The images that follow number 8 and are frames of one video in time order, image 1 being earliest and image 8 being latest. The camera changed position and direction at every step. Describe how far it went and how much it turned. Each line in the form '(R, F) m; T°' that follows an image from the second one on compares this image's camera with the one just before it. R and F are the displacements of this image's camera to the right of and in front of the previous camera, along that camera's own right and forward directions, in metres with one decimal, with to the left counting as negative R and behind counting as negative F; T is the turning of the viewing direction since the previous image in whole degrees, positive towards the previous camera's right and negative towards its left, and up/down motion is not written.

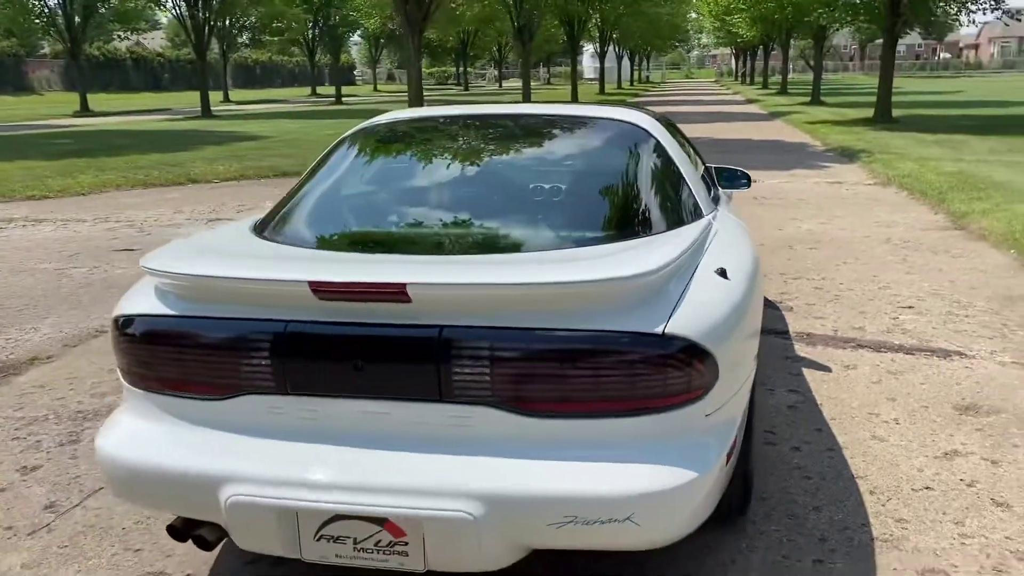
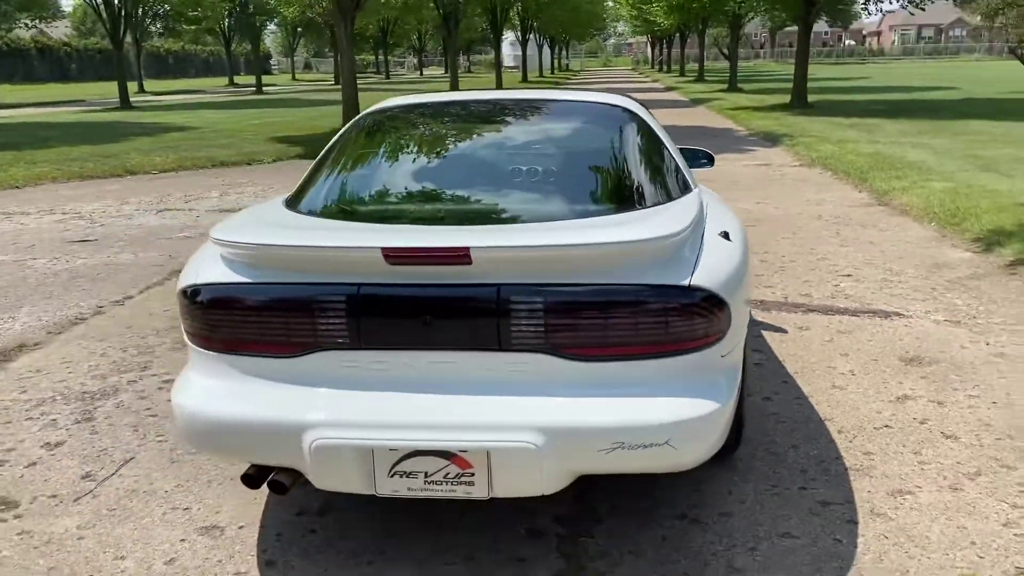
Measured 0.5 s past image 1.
(-0.3, -0.3) m; +5°
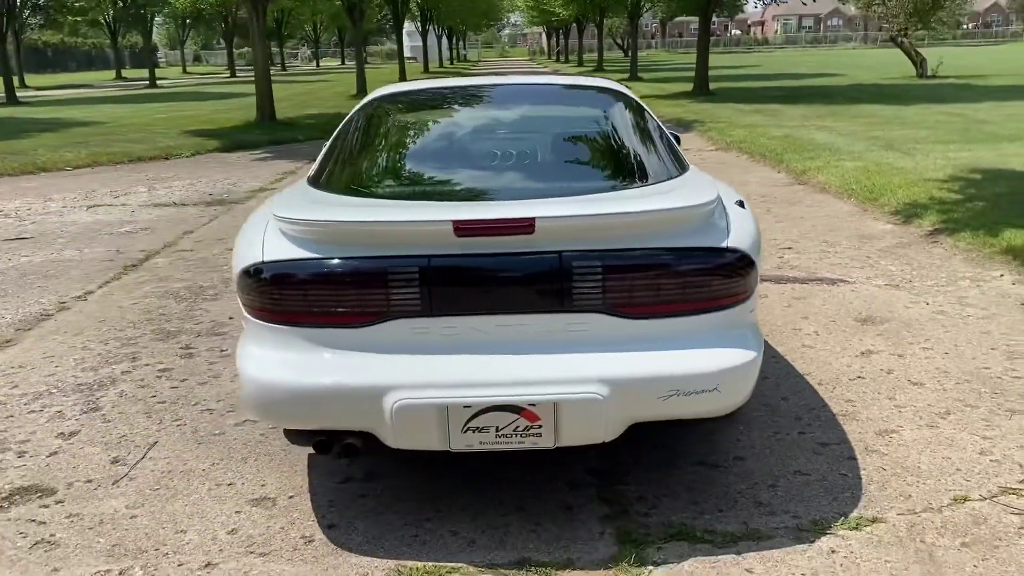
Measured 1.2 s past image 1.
(-0.5, -0.2) m; +6°
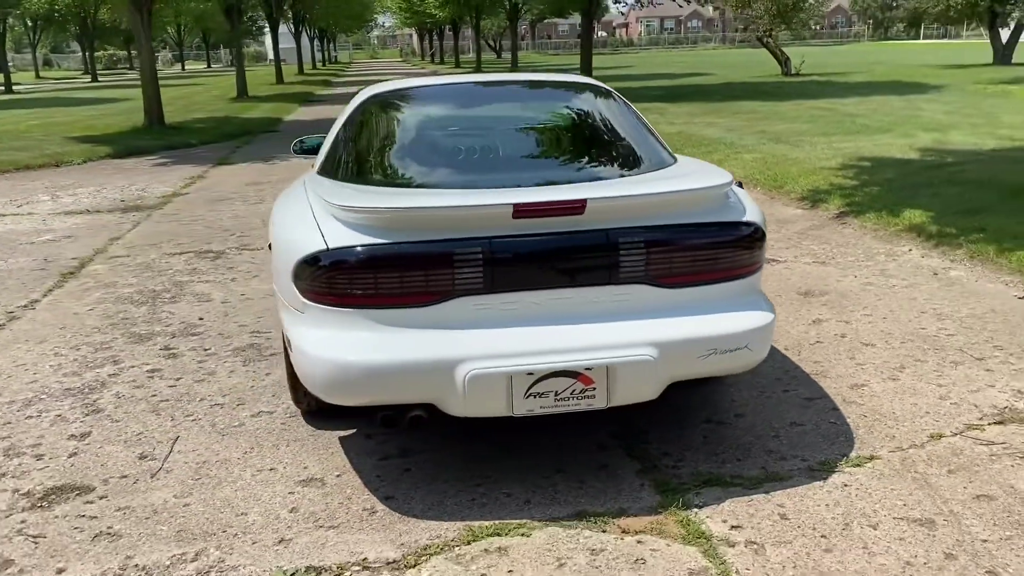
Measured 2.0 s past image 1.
(-0.6, -0.2) m; +8°
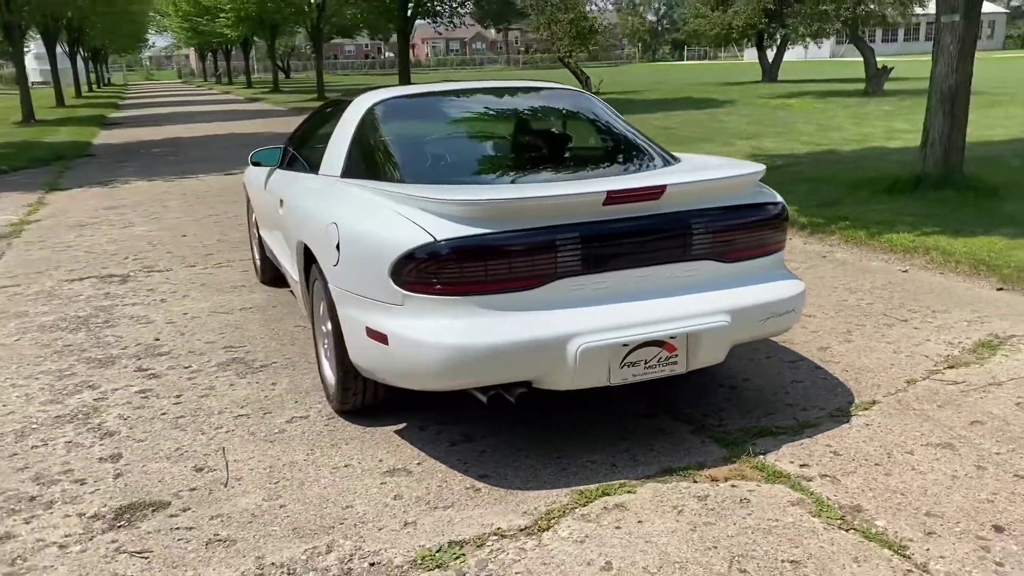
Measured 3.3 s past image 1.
(-1.0, -0.1) m; +13°
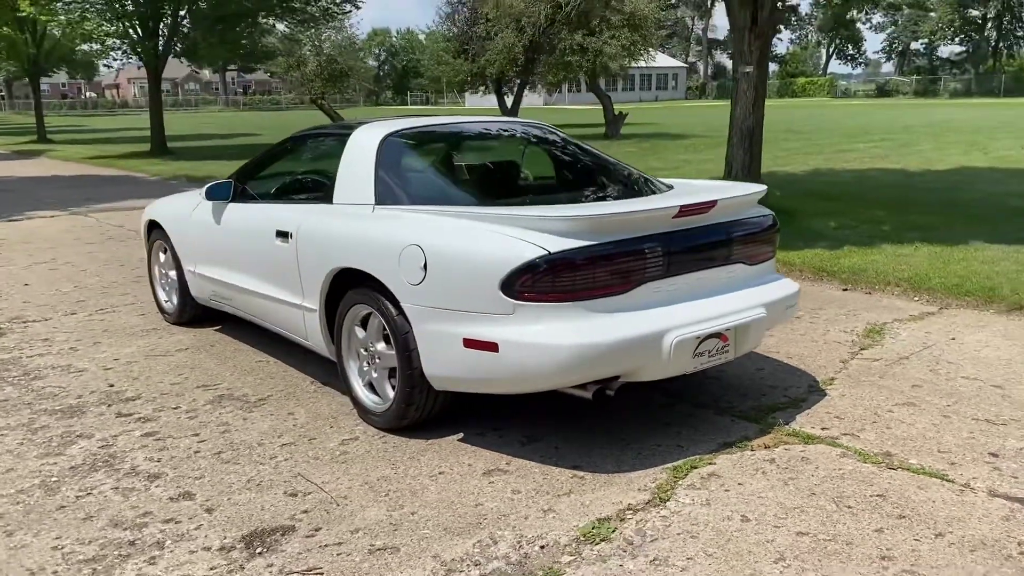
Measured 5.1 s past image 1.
(-1.4, -0.1) m; +17°
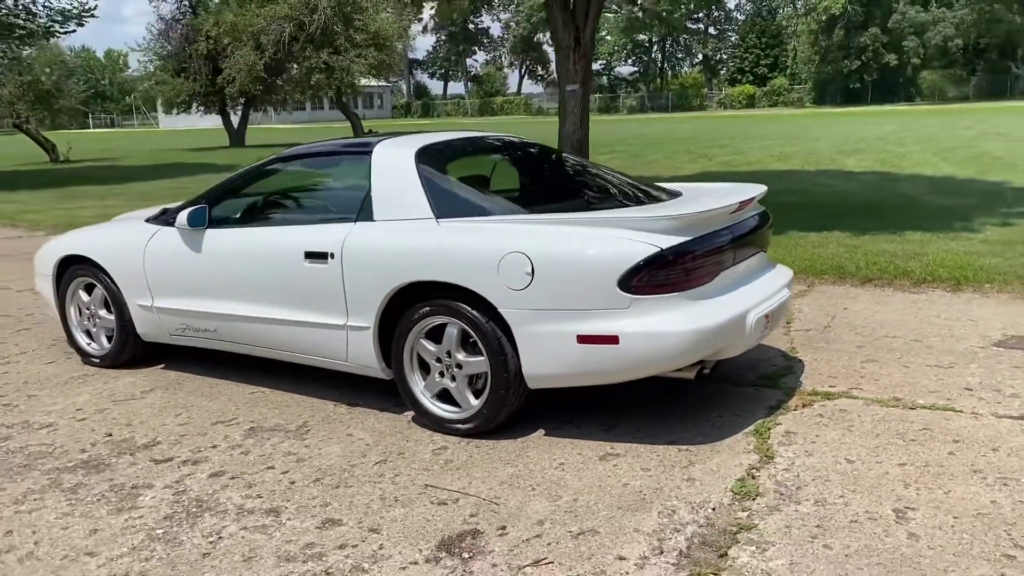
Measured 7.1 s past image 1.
(-1.6, 0.0) m; +18°
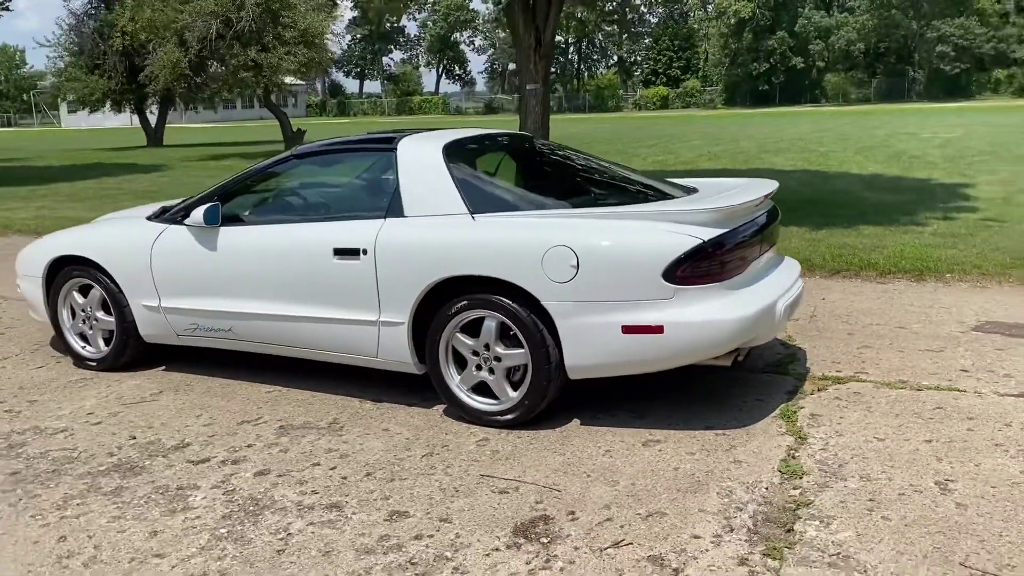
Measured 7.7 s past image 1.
(-0.6, -0.1) m; +5°
